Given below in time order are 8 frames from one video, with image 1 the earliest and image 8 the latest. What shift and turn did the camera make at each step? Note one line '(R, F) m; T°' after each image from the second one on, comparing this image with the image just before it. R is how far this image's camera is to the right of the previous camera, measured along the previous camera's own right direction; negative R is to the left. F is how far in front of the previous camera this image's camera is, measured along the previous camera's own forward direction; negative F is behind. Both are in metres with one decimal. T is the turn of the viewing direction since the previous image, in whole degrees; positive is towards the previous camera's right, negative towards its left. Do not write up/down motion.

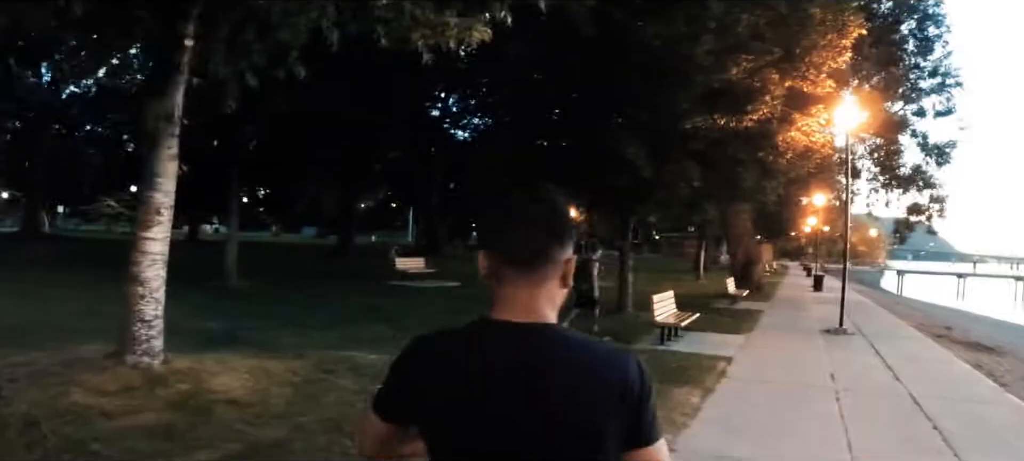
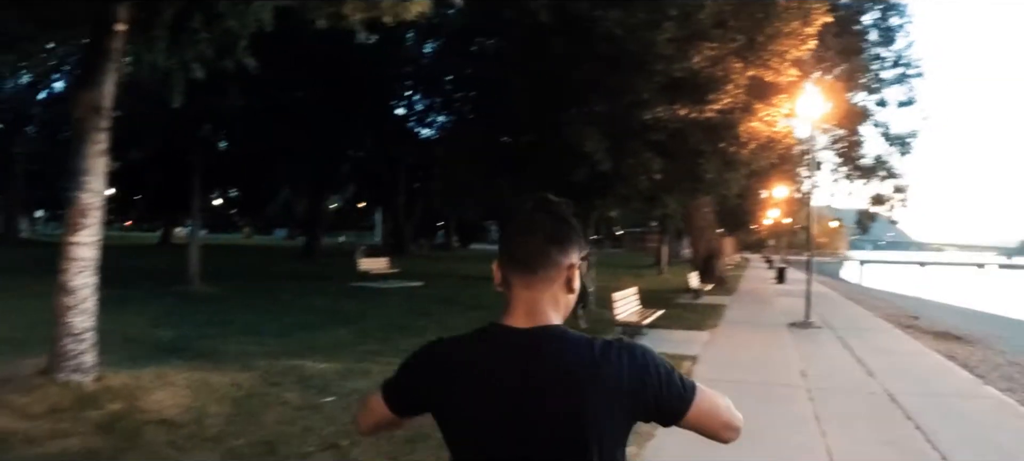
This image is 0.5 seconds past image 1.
(+0.1, +0.5) m; +2°
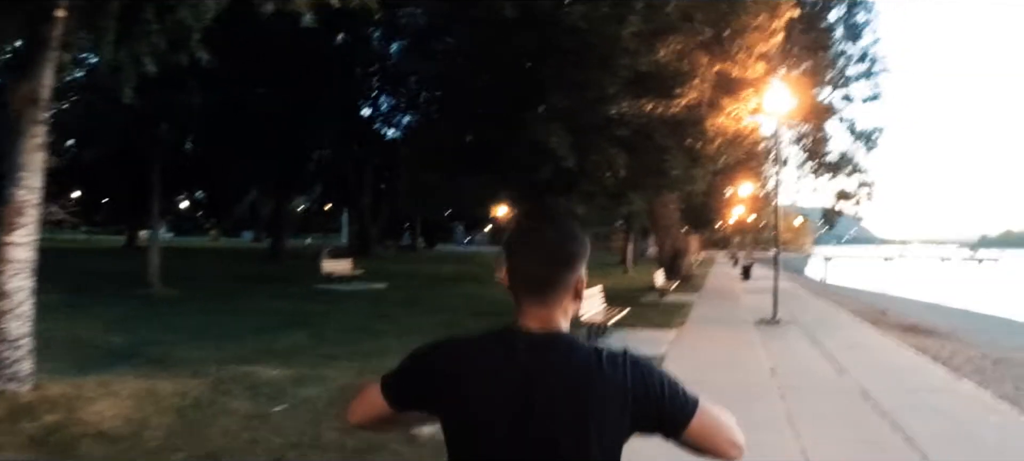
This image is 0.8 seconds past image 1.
(+0.1, +0.4) m; +2°
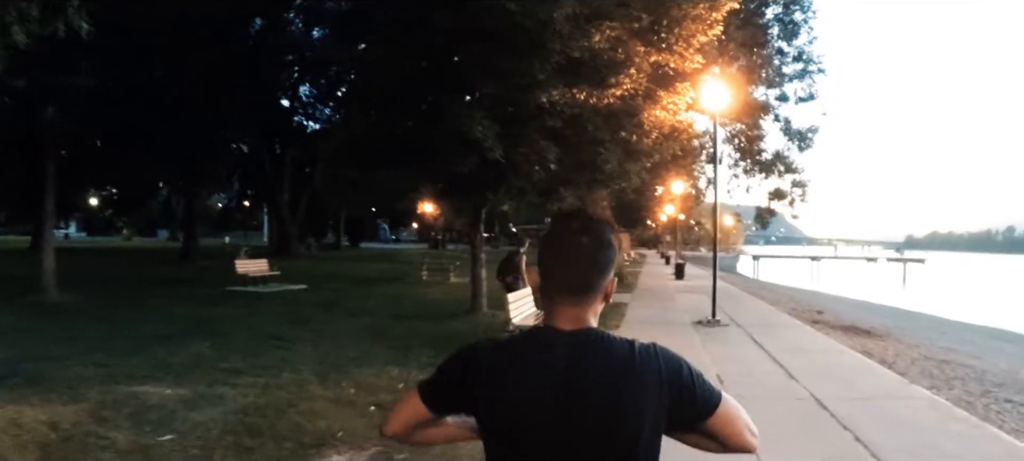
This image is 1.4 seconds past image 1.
(0.0, +1.0) m; +4°
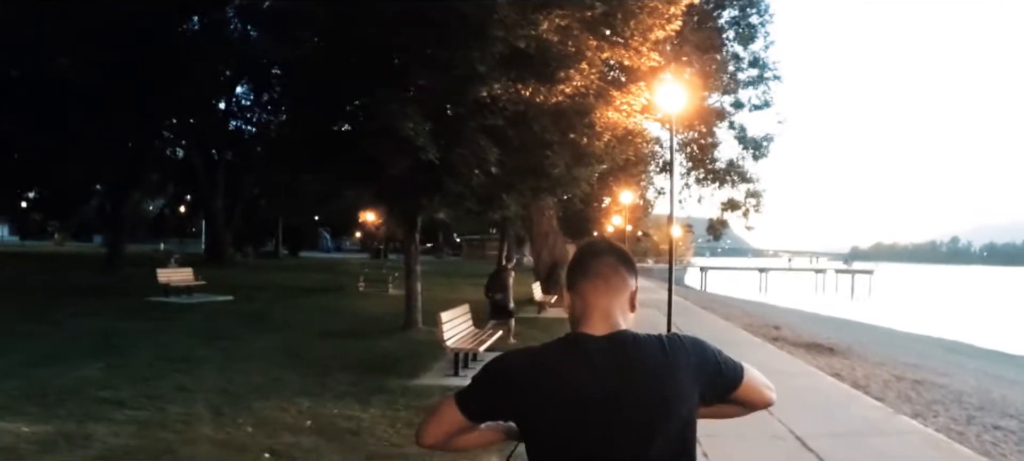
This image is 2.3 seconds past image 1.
(+0.1, +1.4) m; +3°
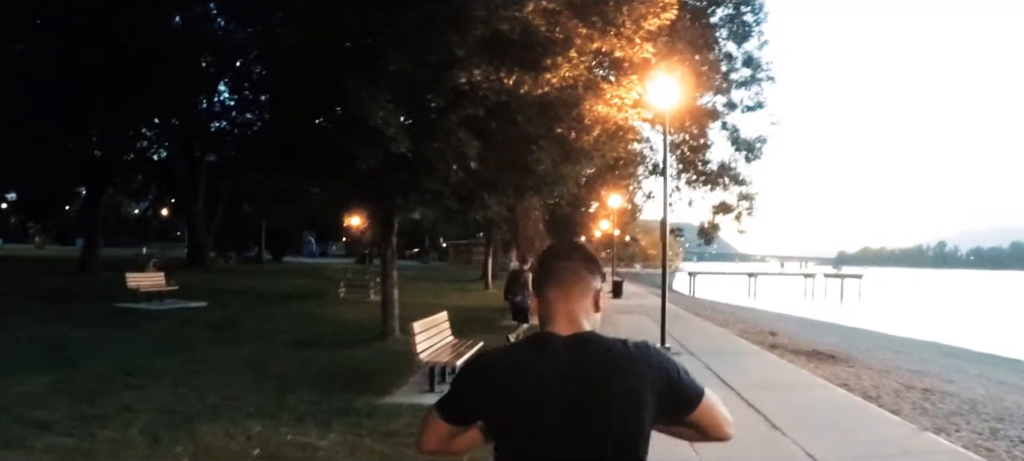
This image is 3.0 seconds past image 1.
(+0.1, +1.0) m; +1°
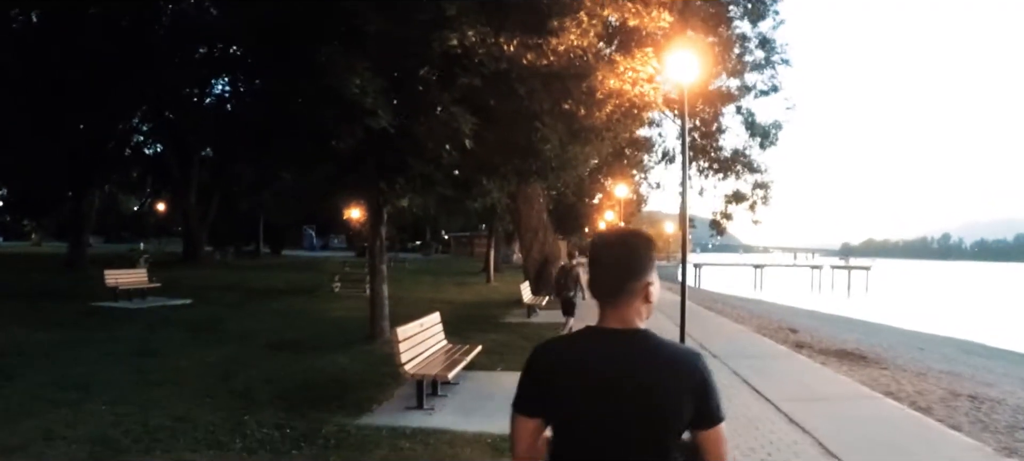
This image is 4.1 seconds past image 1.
(0.0, +1.5) m; 0°
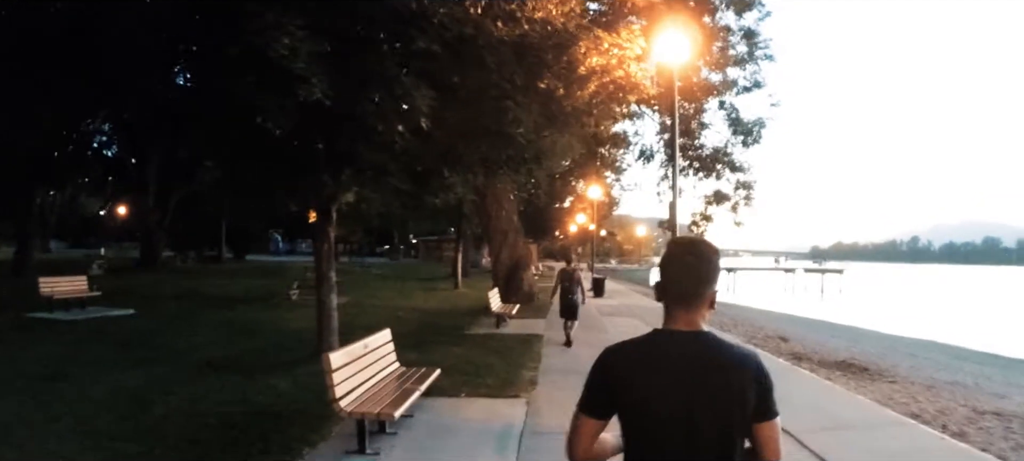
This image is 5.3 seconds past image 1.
(0.0, +1.7) m; +2°
